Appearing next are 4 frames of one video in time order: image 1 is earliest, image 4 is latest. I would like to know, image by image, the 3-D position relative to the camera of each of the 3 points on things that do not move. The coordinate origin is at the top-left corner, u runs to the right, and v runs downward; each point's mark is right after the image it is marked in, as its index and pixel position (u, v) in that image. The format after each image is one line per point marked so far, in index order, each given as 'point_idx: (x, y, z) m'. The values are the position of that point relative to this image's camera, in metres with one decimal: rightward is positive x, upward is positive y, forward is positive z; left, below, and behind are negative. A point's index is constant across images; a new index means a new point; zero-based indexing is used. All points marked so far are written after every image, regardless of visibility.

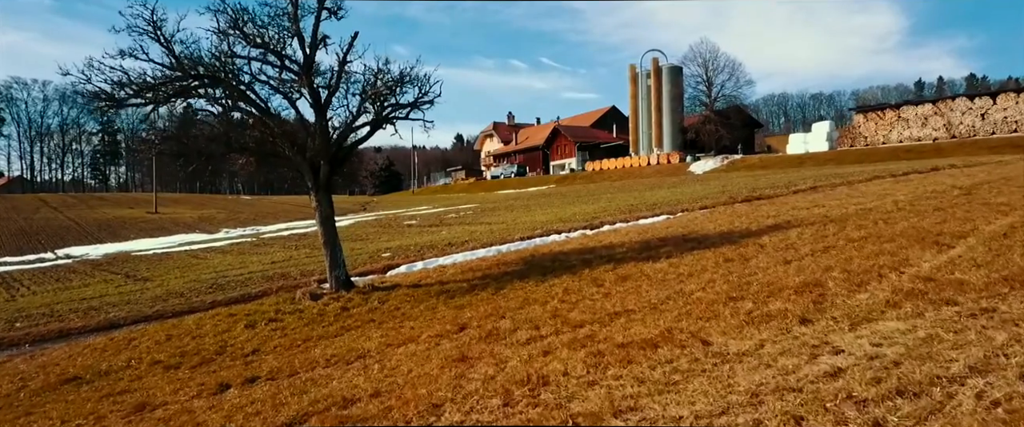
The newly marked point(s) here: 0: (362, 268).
0: (-4.0, -1.5, +18.7) m
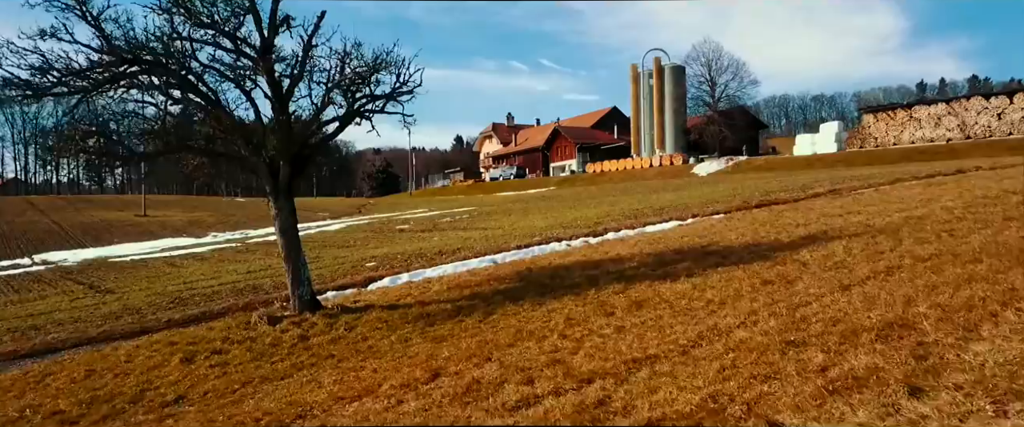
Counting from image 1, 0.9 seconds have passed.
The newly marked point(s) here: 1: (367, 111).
0: (-4.2, -1.6, +16.9) m
1: (-2.4, +1.7, +11.5) m
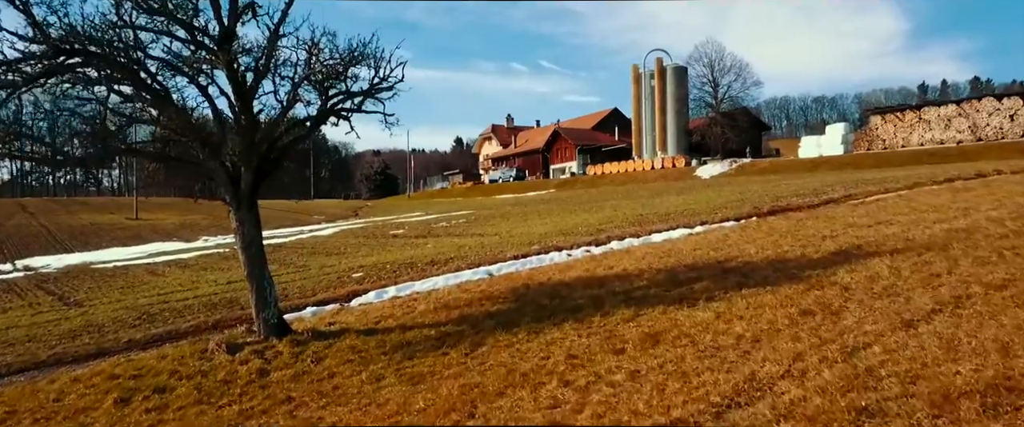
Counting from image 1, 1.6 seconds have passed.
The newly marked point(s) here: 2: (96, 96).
0: (-4.2, -1.8, +15.6) m
1: (-2.4, +1.5, +10.2) m
2: (-5.3, +1.5, +9.1) m
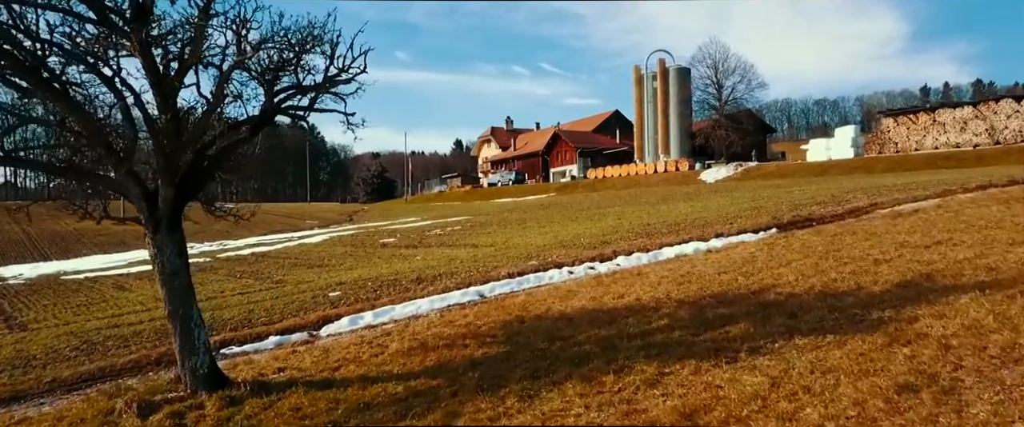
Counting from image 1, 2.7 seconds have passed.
0: (-4.4, -2.1, +13.7) m
1: (-2.6, +1.2, +8.3) m
2: (-5.5, +1.3, +7.2) m
